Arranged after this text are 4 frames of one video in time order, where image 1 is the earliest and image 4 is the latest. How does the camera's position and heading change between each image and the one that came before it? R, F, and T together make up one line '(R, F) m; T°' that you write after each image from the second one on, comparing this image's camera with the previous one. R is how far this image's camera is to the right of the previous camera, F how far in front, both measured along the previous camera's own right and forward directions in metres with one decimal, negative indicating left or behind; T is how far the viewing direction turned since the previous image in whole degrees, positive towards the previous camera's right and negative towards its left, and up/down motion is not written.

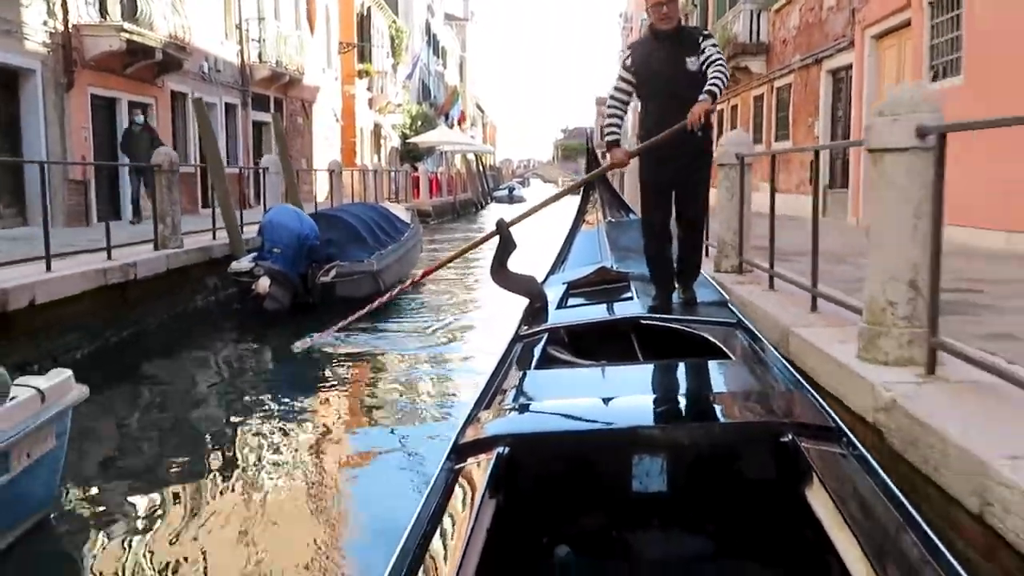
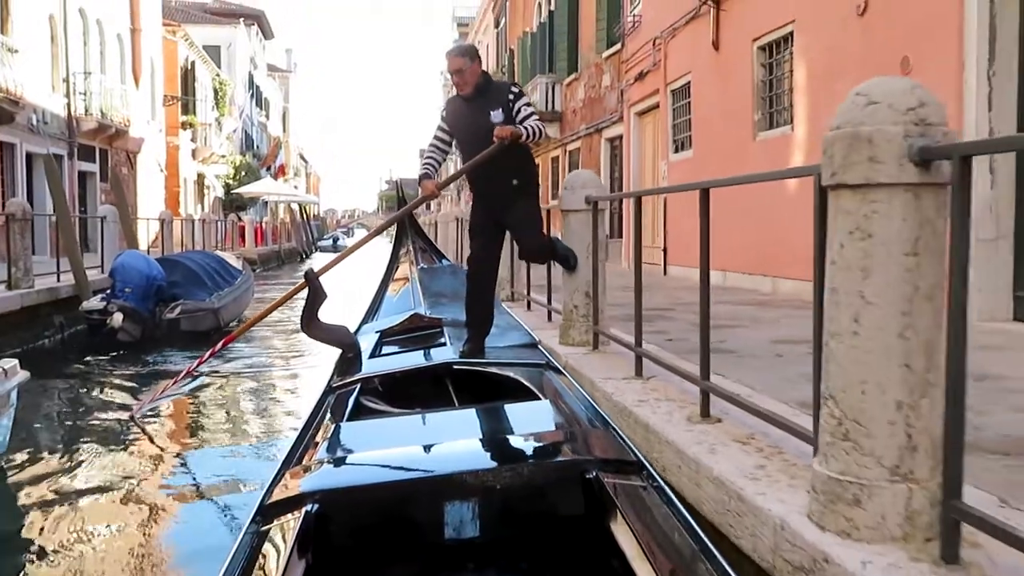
(0.0, -1.6) m; +11°
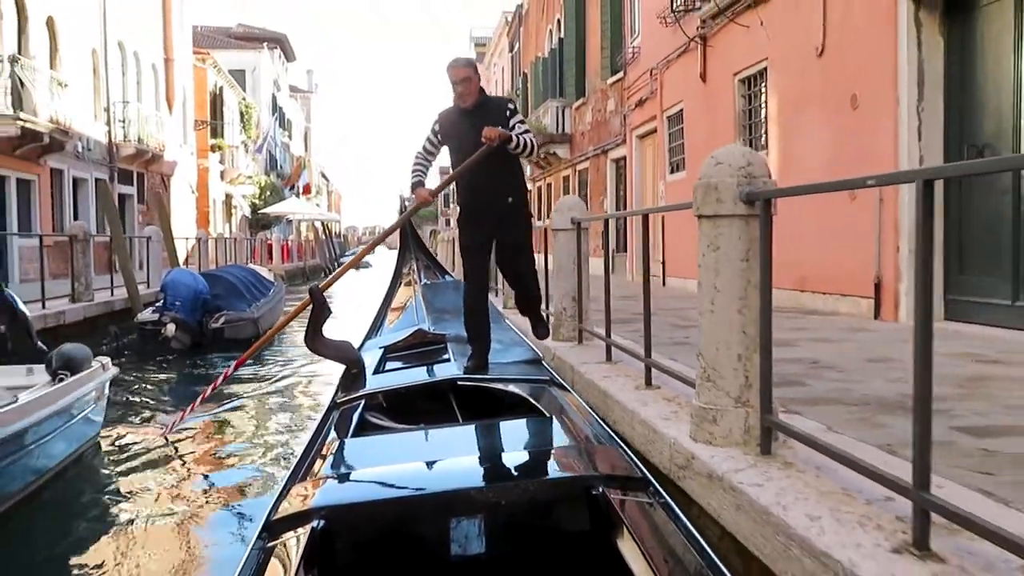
(+0.1, -1.0) m; -1°
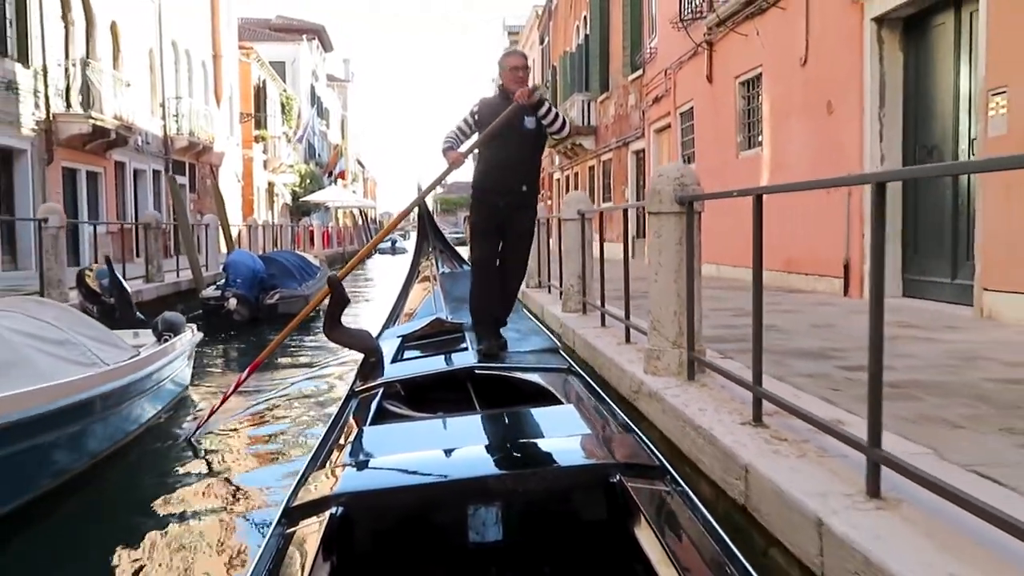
(+0.1, -1.1) m; -2°
